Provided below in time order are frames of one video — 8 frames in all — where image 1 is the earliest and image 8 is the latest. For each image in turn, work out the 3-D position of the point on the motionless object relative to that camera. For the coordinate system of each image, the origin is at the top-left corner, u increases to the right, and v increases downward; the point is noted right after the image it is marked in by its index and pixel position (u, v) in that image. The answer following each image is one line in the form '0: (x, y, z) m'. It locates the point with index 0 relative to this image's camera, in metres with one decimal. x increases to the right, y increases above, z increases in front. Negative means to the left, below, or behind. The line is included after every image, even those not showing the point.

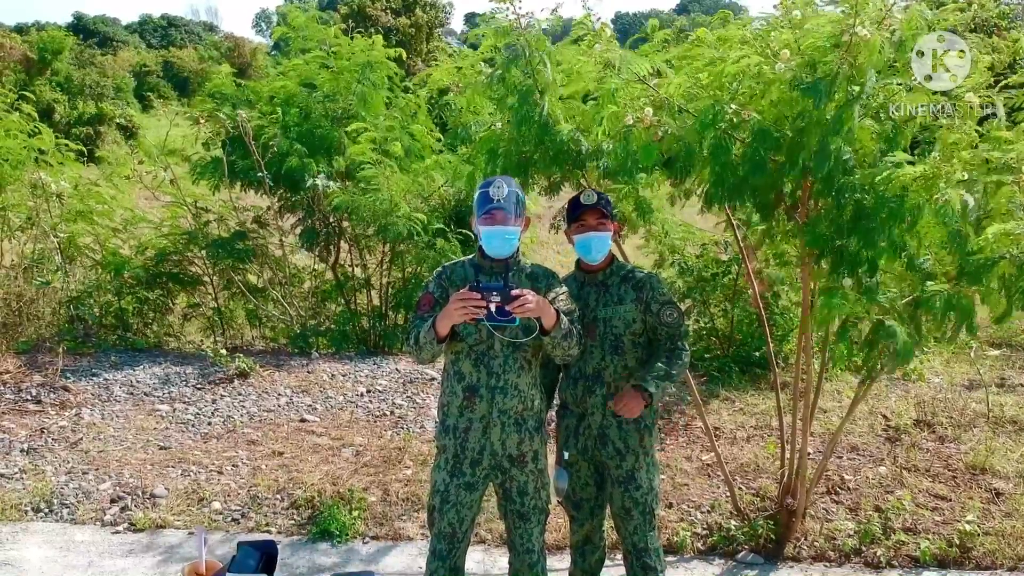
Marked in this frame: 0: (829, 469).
0: (+0.6, -0.3, +1.9) m
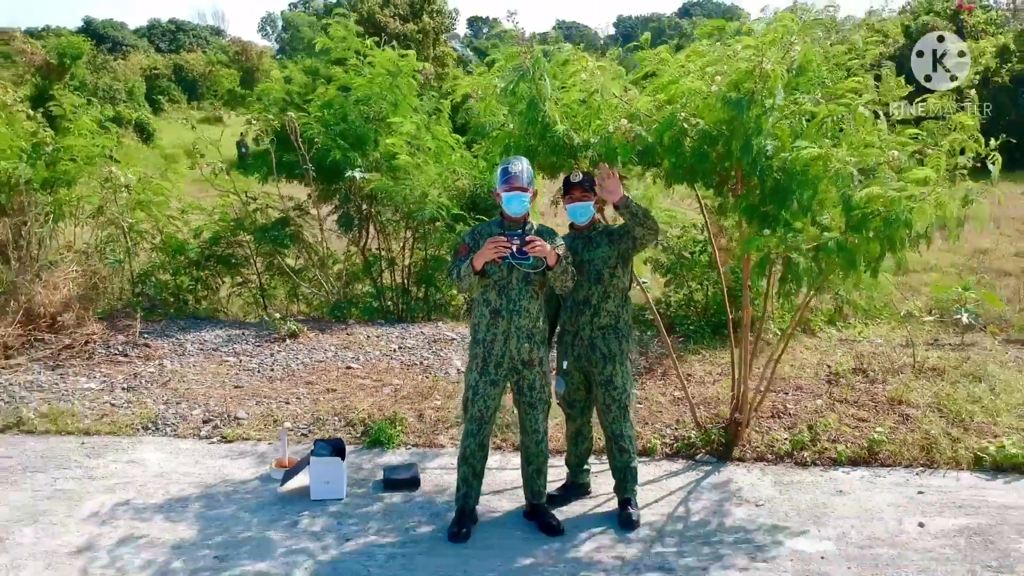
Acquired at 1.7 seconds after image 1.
0: (+0.6, -0.3, +2.4) m
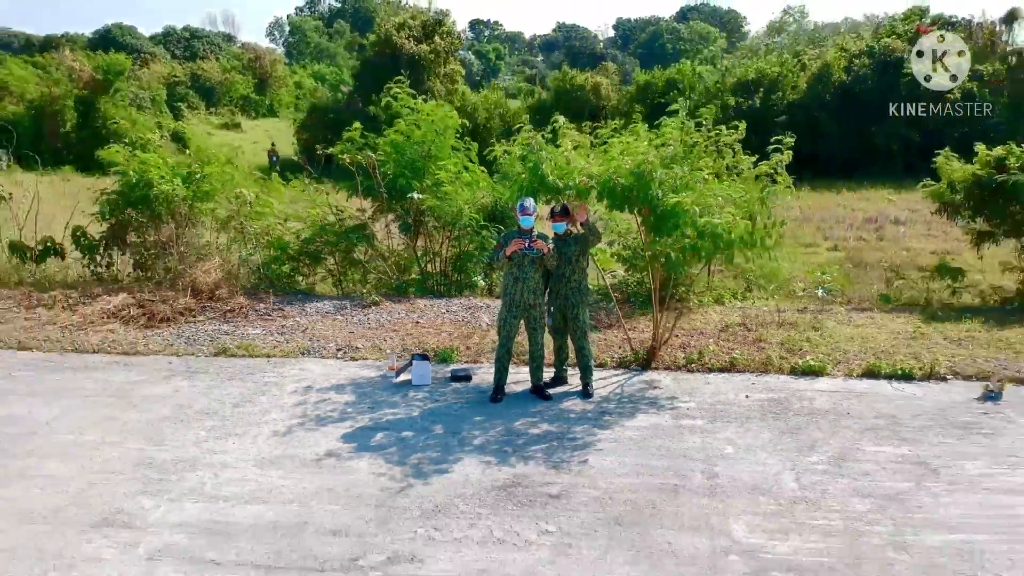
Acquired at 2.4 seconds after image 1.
0: (+0.7, -0.2, +3.8) m
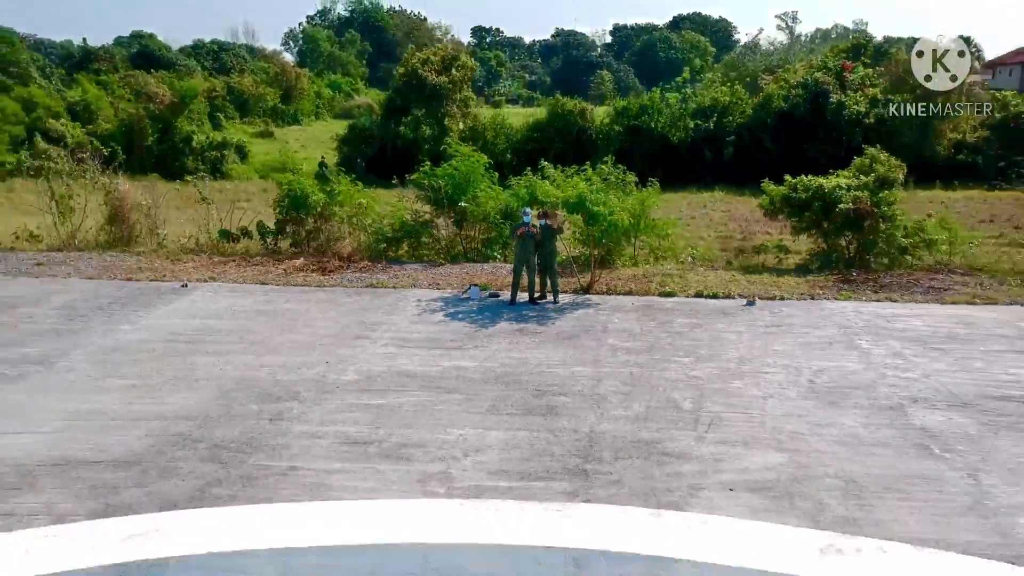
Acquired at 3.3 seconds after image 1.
0: (+0.7, 0.0, +7.3) m
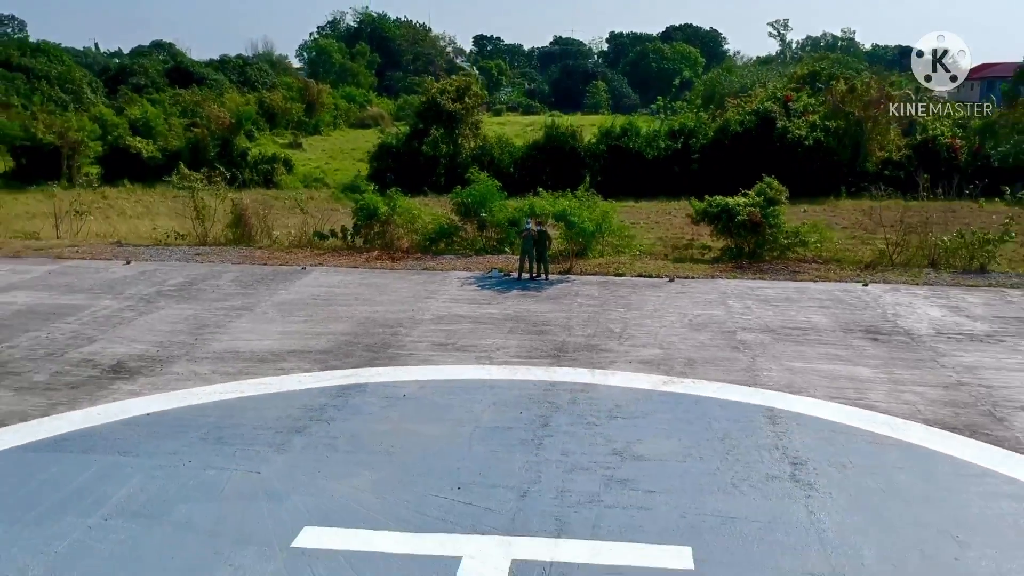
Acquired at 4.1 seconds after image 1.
0: (+0.8, +0.2, +11.0) m
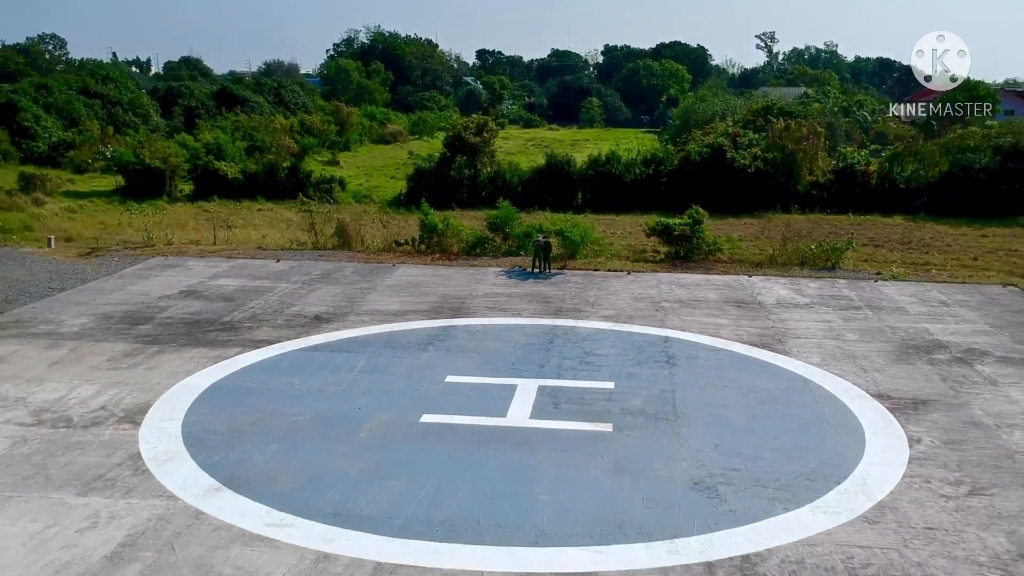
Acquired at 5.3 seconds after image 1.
0: (+1.0, +0.4, +17.1) m
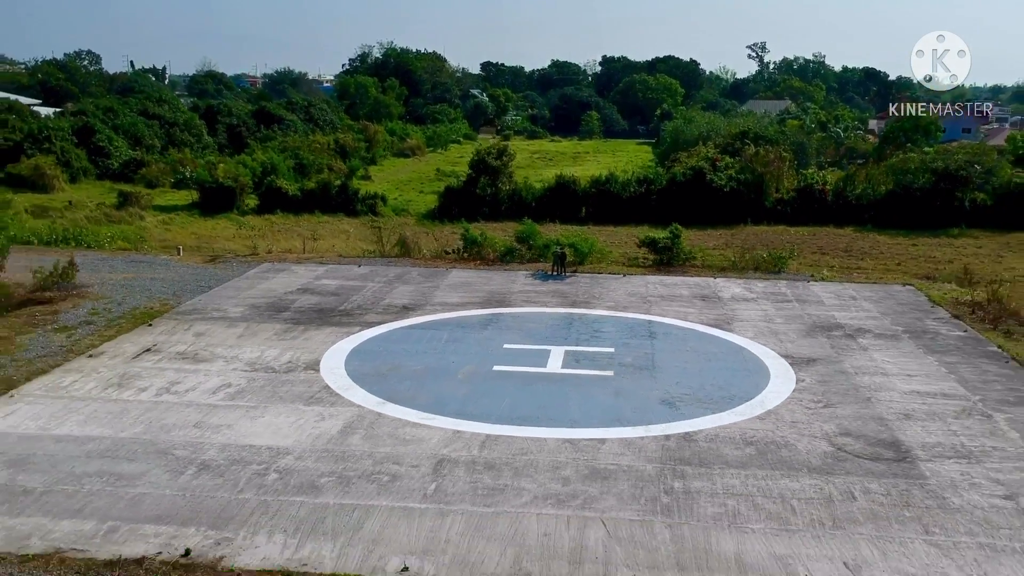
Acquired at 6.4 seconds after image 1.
0: (+1.6, +0.4, +22.5) m
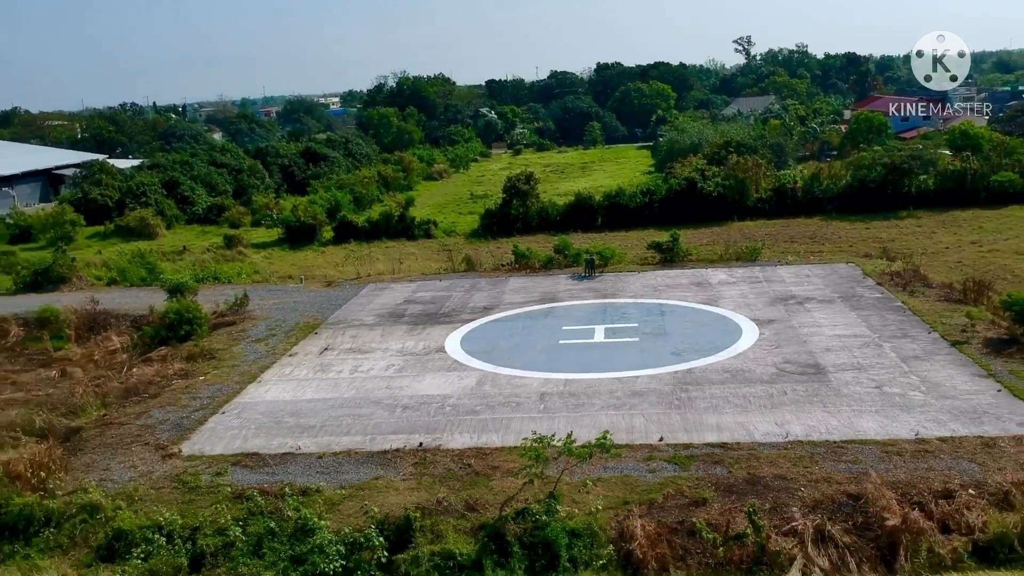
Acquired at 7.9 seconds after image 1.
0: (+2.9, +0.5, +30.1) m
